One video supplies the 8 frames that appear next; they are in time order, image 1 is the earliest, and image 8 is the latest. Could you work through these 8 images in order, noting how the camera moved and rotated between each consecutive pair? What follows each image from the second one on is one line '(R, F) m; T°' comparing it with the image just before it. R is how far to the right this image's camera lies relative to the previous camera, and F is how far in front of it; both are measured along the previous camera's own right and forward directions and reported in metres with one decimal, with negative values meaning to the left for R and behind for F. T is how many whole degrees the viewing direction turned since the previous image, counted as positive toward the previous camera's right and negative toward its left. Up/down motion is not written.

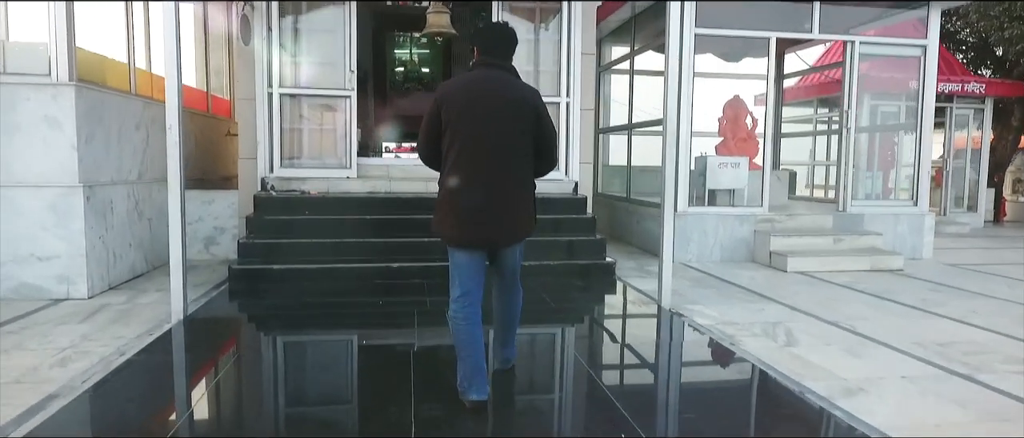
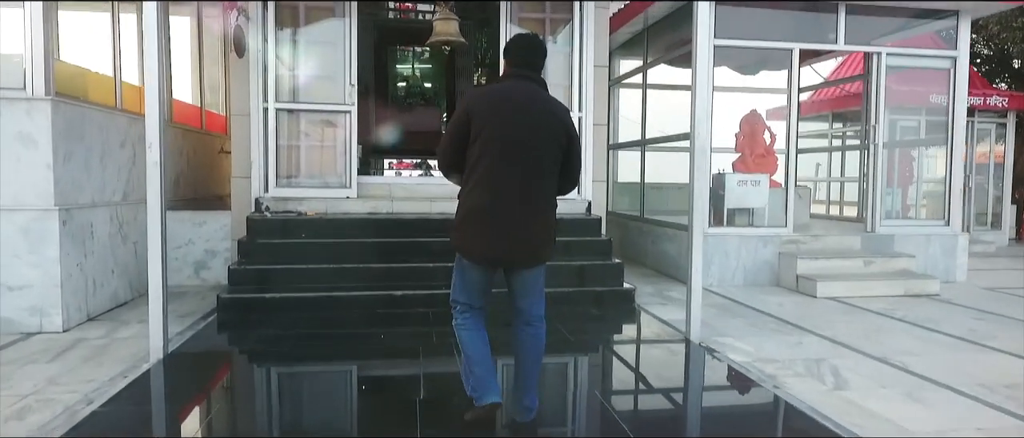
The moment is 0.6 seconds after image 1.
(-0.1, +0.4) m; 0°
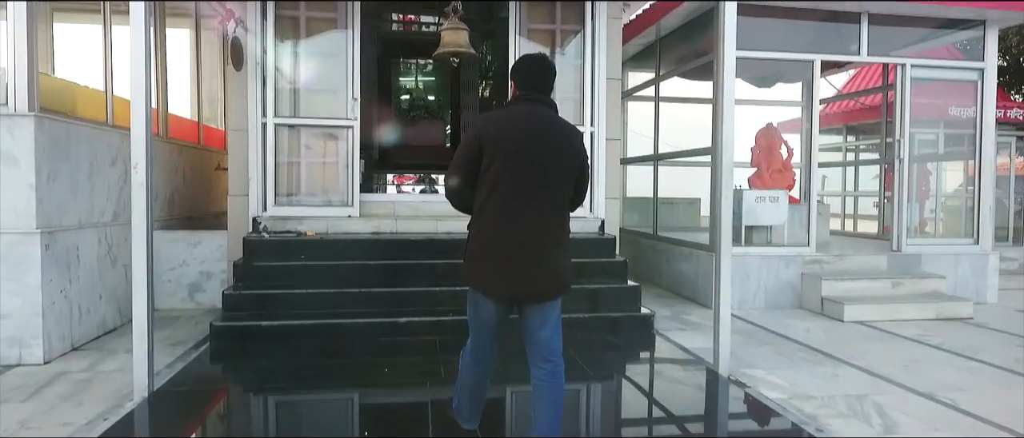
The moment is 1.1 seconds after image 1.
(-0.1, +0.3) m; 0°
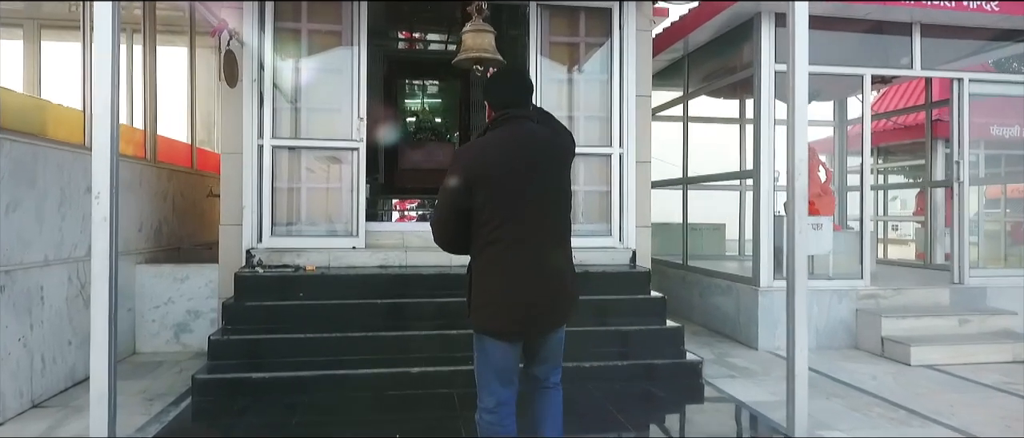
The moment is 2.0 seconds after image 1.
(-0.2, +0.6) m; 0°
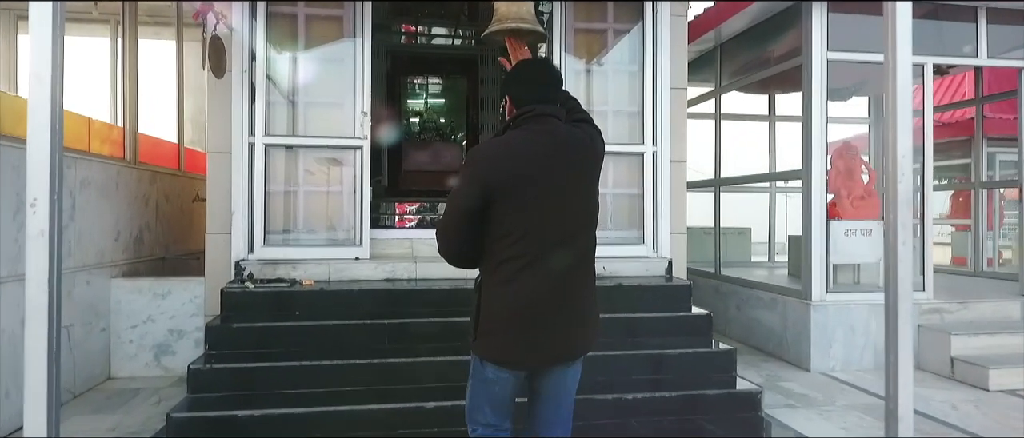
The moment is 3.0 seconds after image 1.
(-0.2, +0.6) m; 0°
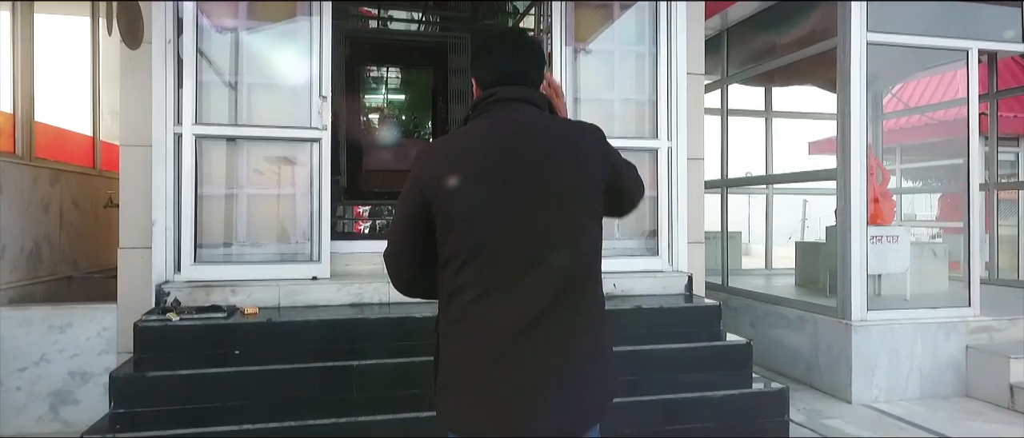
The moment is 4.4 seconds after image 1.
(-0.2, +0.8) m; +4°
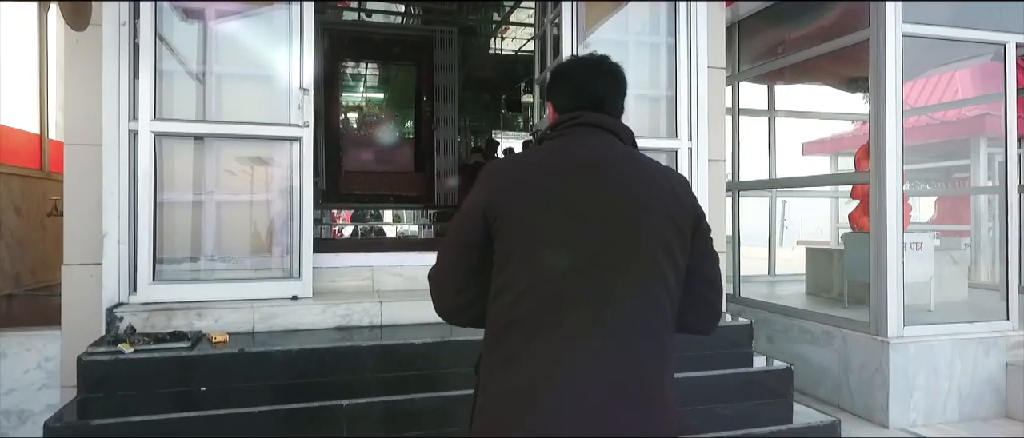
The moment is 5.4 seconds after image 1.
(-0.2, +0.4) m; +2°
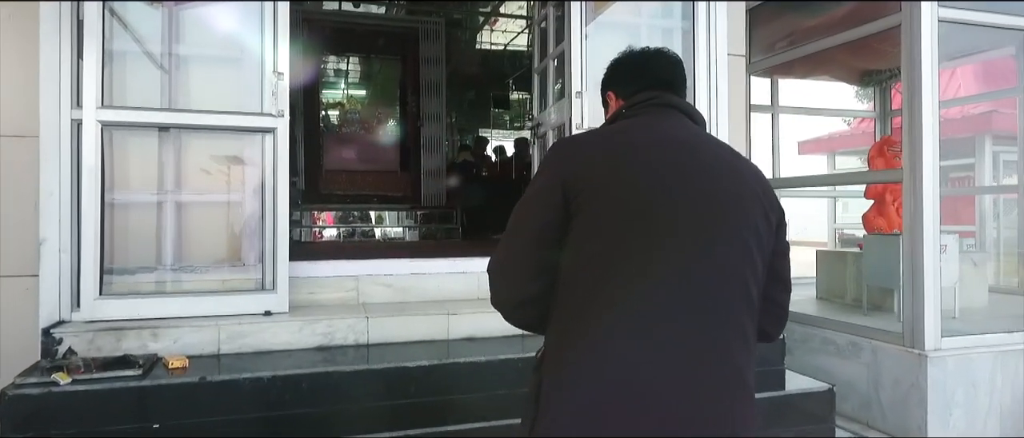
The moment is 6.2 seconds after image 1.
(-0.1, +0.4) m; +2°
